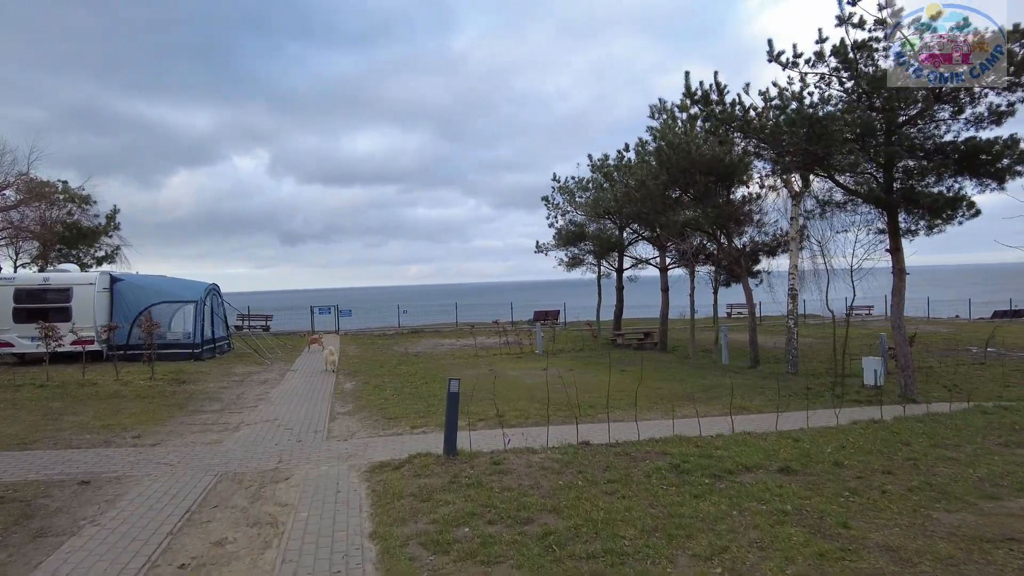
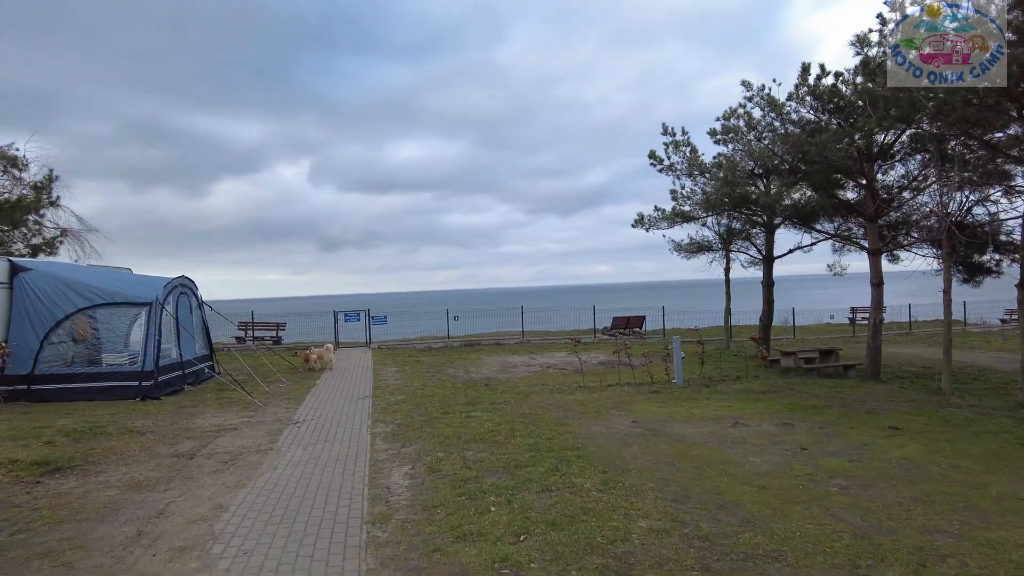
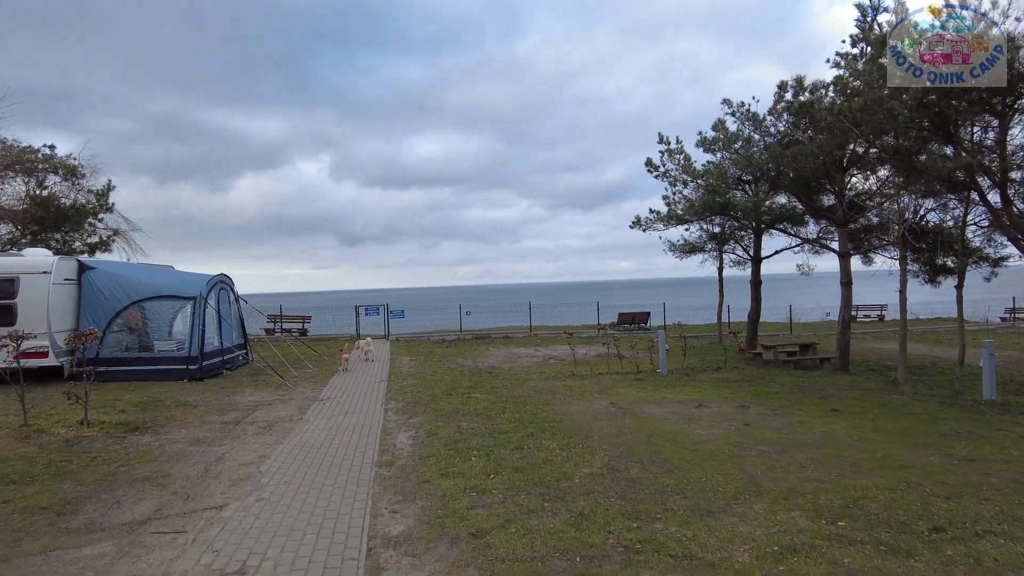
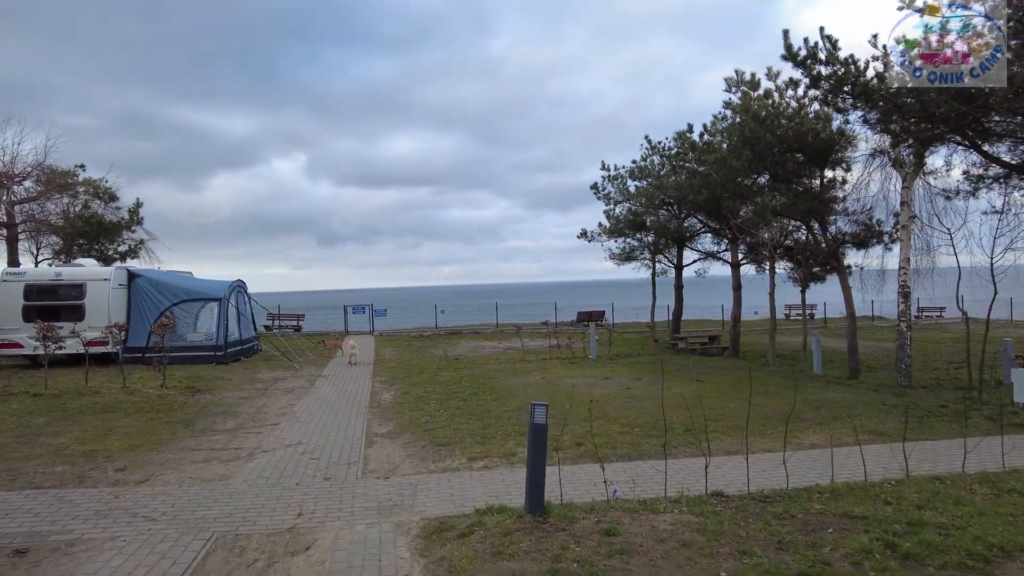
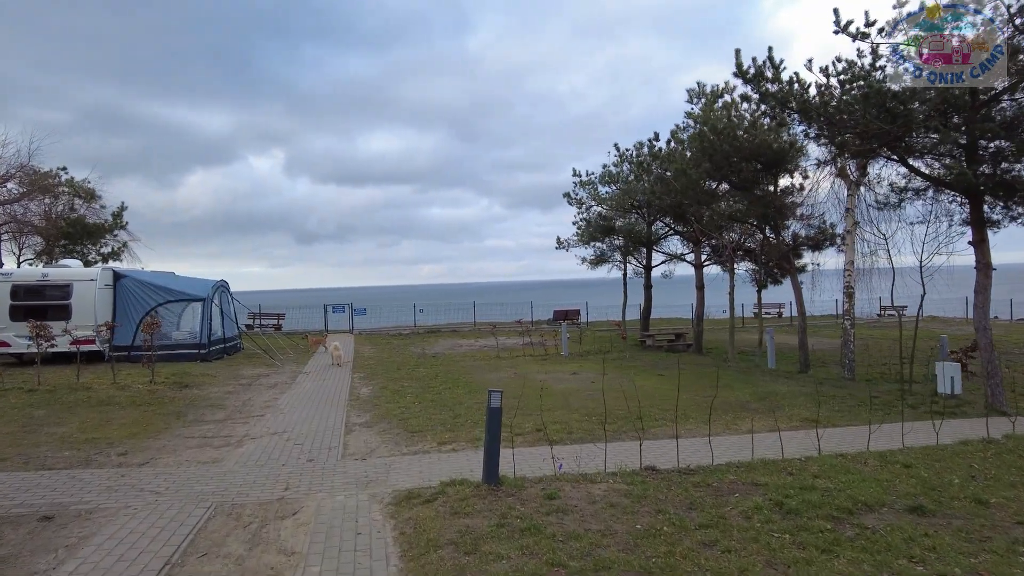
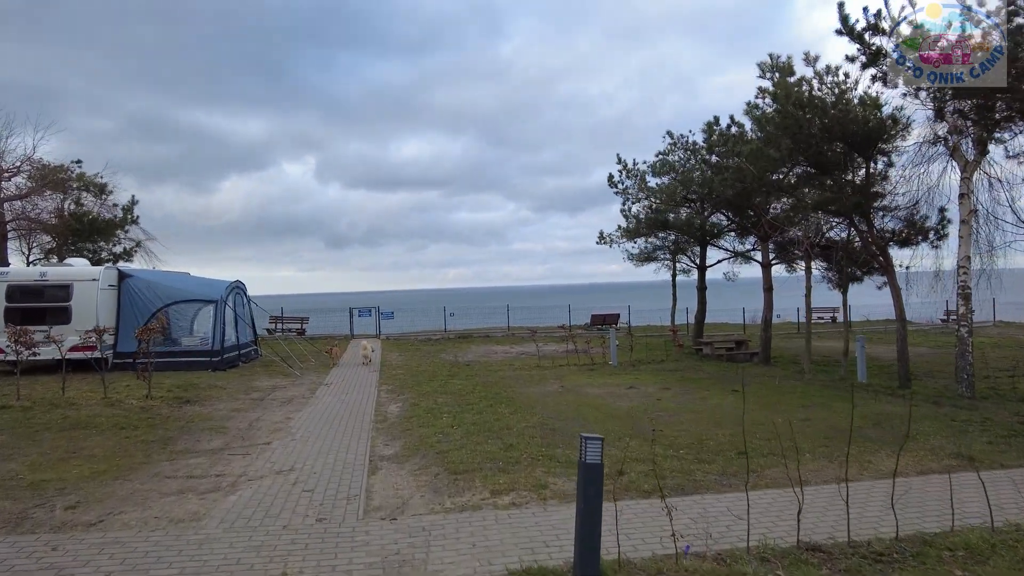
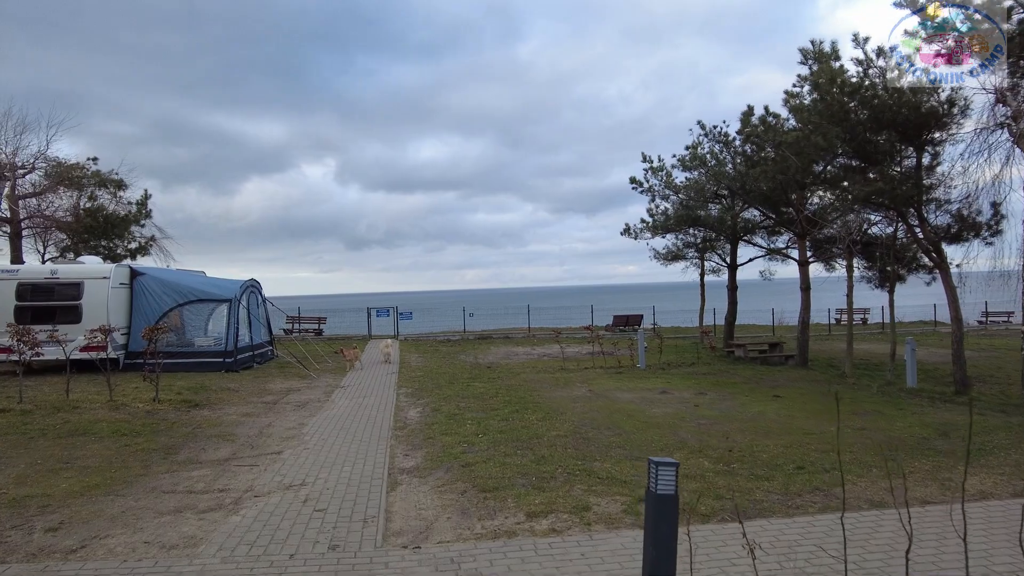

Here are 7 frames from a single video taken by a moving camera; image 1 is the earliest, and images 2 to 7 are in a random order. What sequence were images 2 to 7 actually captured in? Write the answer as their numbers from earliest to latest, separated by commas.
5, 4, 6, 7, 3, 2
